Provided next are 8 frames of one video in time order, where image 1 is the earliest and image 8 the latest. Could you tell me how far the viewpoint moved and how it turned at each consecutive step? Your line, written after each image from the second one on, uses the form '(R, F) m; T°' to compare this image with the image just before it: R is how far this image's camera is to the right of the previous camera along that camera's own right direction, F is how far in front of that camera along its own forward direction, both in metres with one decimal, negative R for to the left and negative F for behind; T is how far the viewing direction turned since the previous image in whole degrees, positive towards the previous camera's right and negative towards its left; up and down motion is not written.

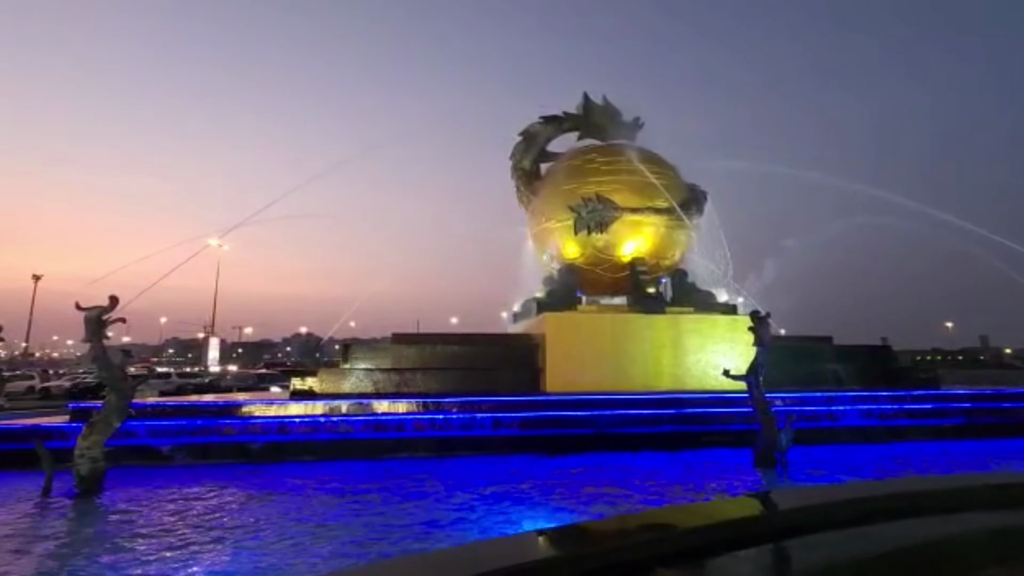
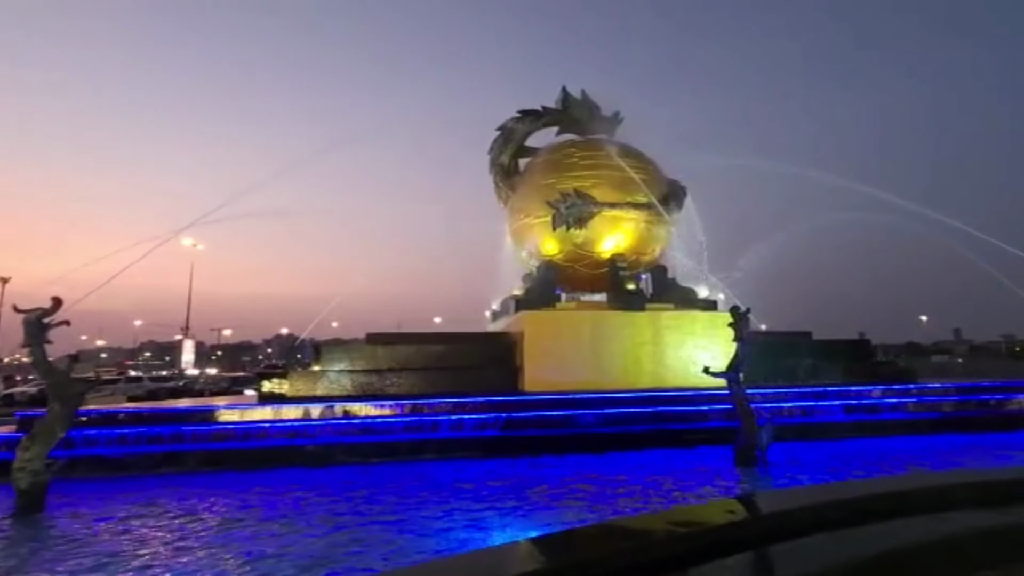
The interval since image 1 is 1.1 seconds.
(+0.1, +0.2) m; +2°
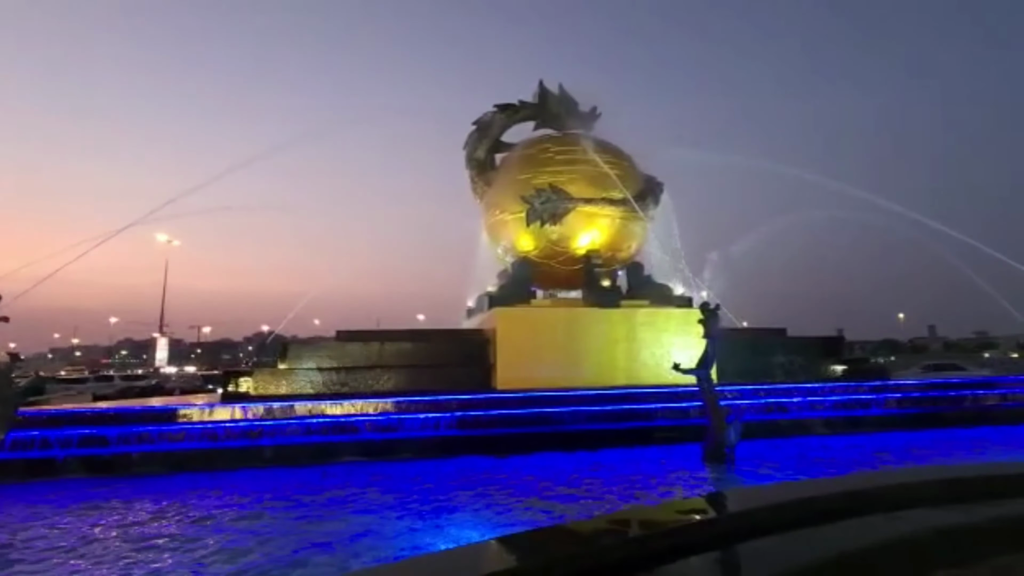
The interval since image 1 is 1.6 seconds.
(+0.1, +0.1) m; +1°
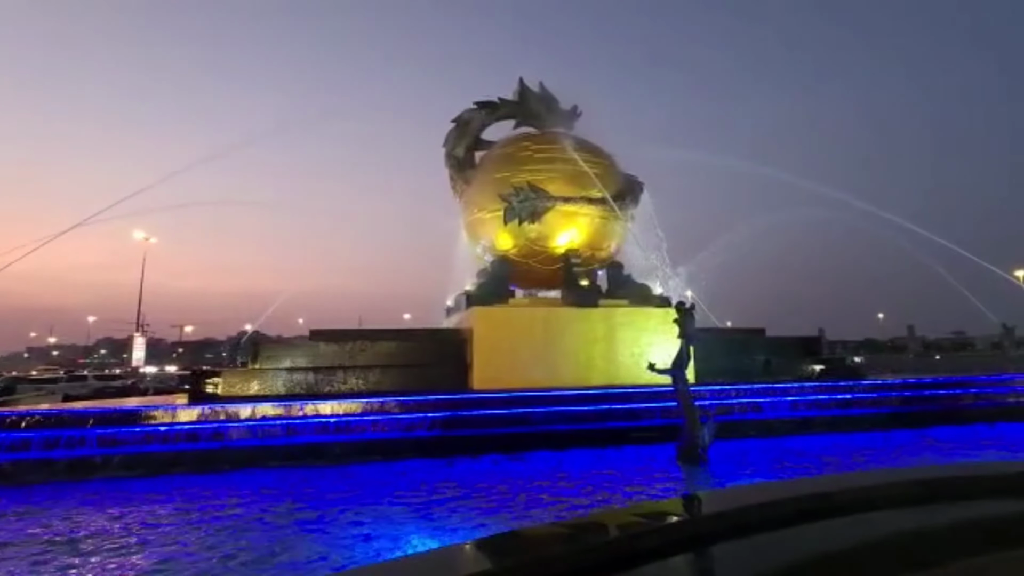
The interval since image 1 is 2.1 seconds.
(+0.1, +0.1) m; +1°
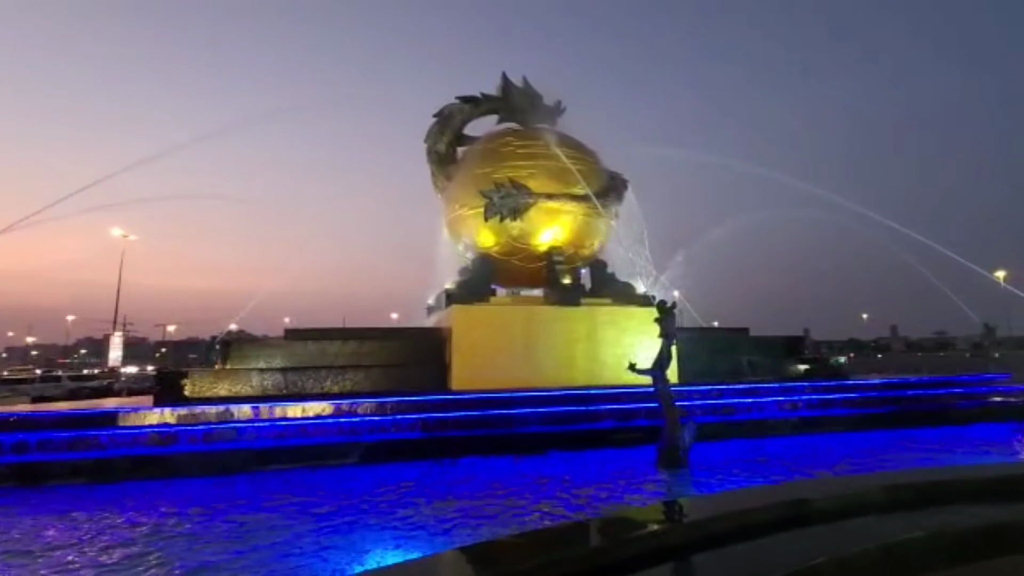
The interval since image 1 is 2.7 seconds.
(+0.1, +0.2) m; +1°
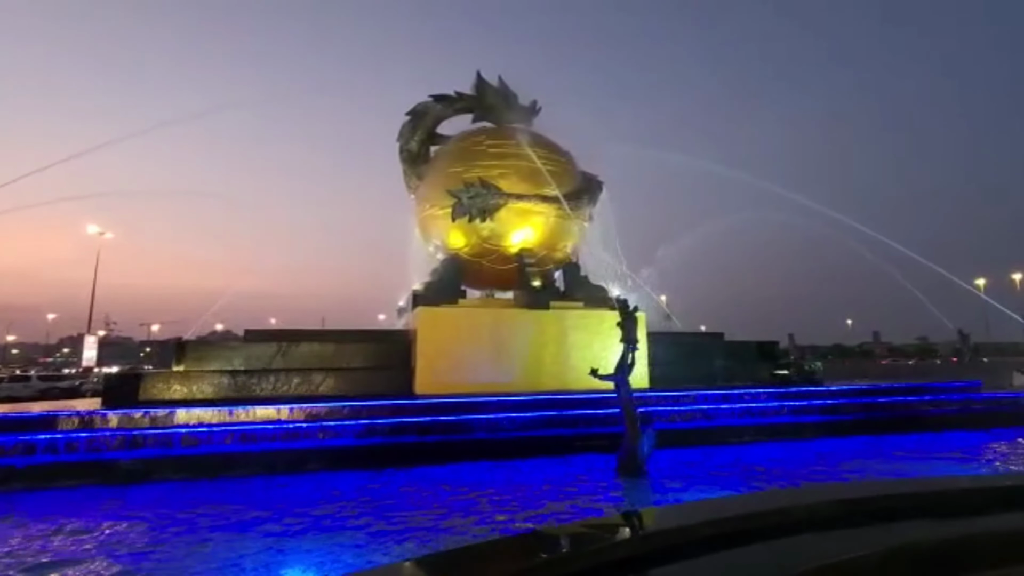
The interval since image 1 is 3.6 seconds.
(+0.3, +0.2) m; +1°
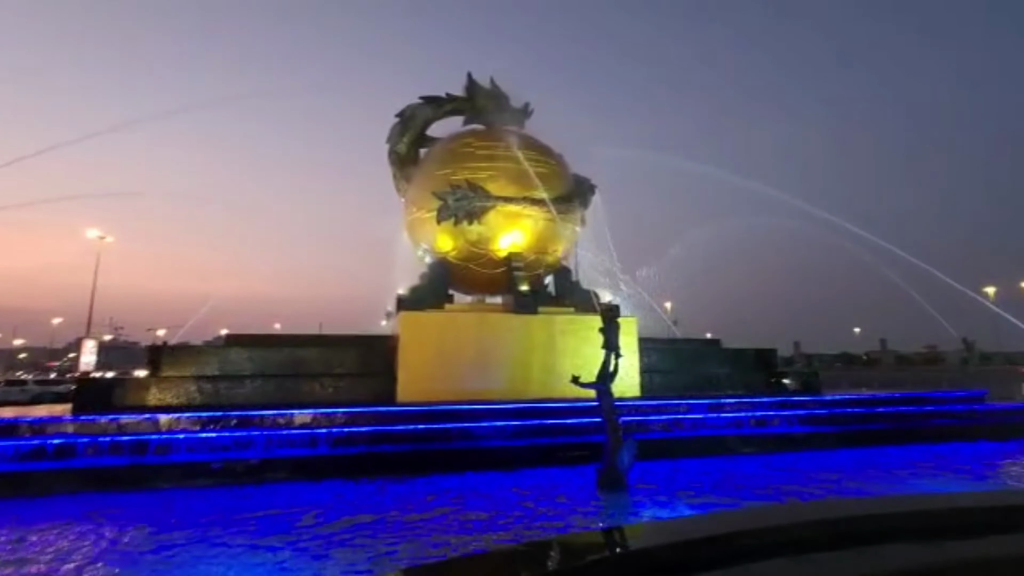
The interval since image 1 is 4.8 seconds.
(+0.3, +0.2) m; -1°
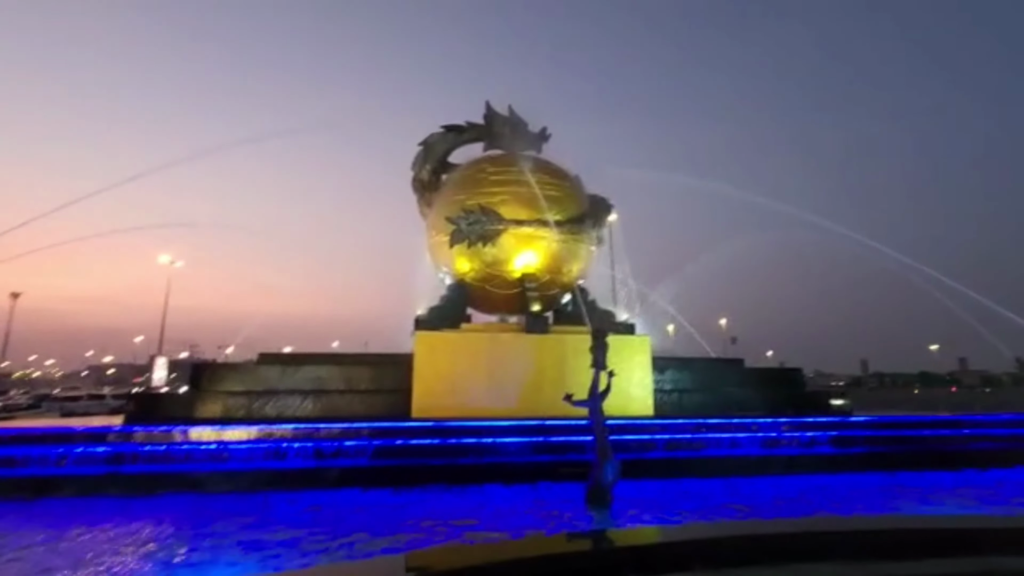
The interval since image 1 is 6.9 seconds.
(+0.7, -0.3) m; -5°
